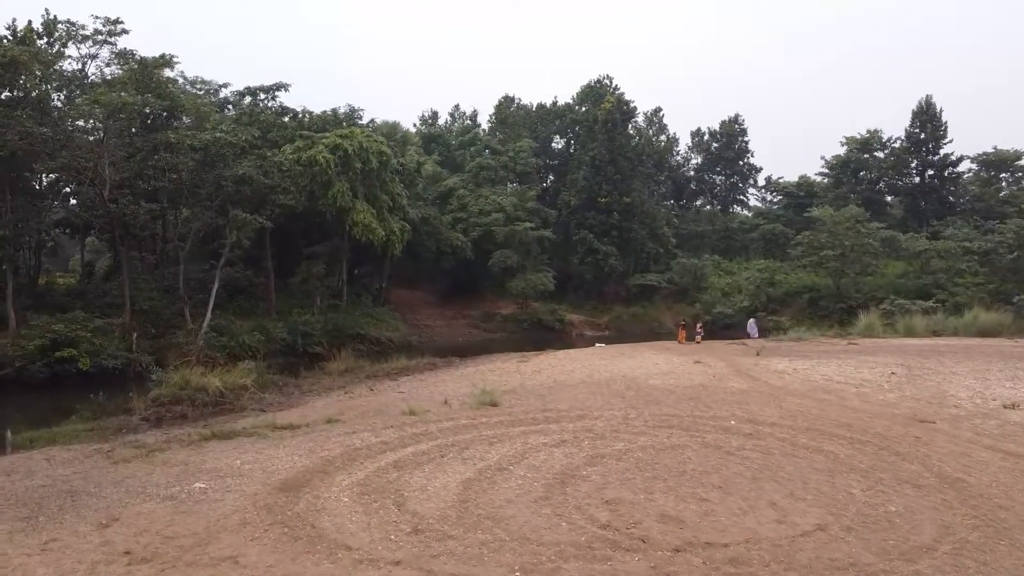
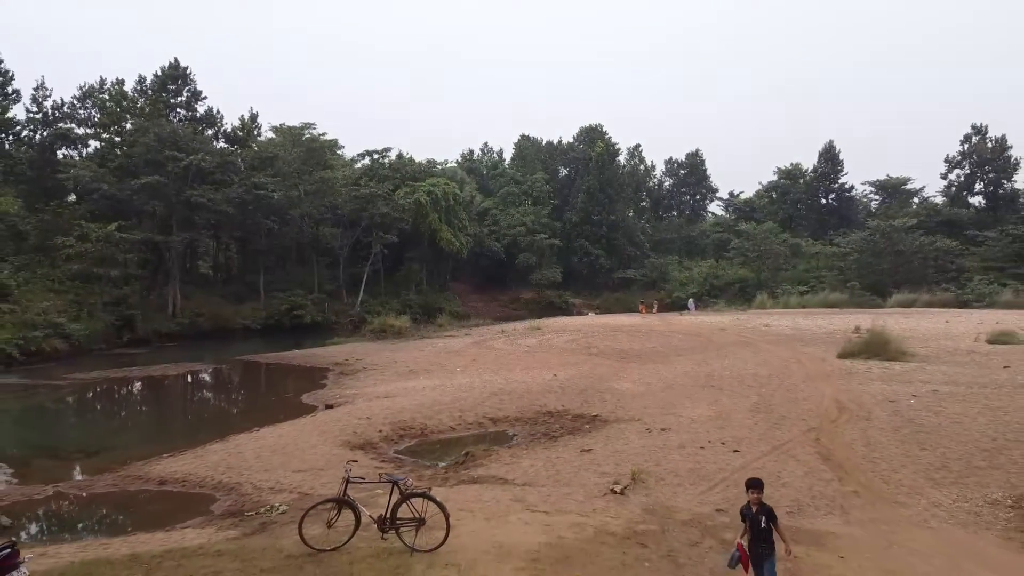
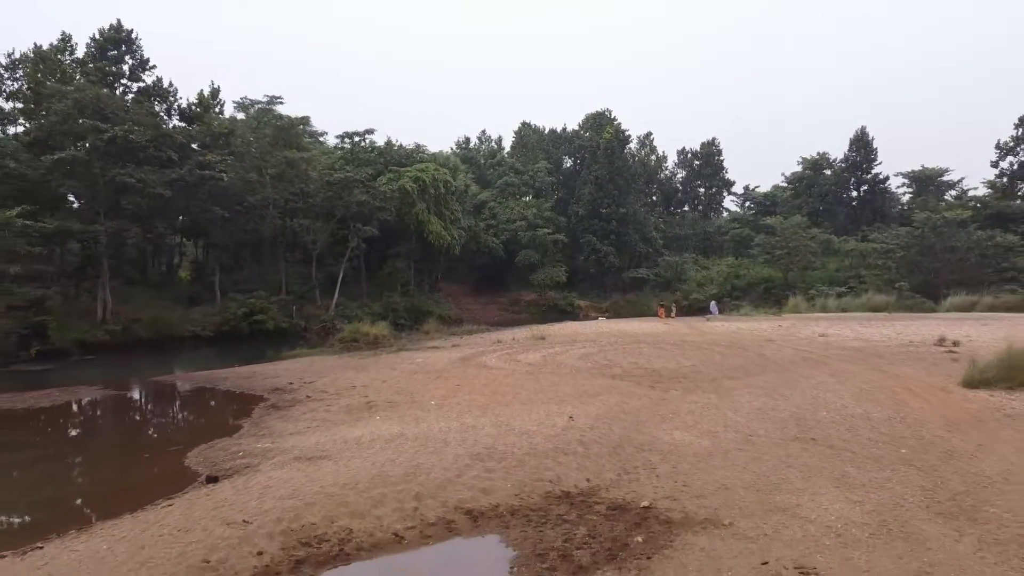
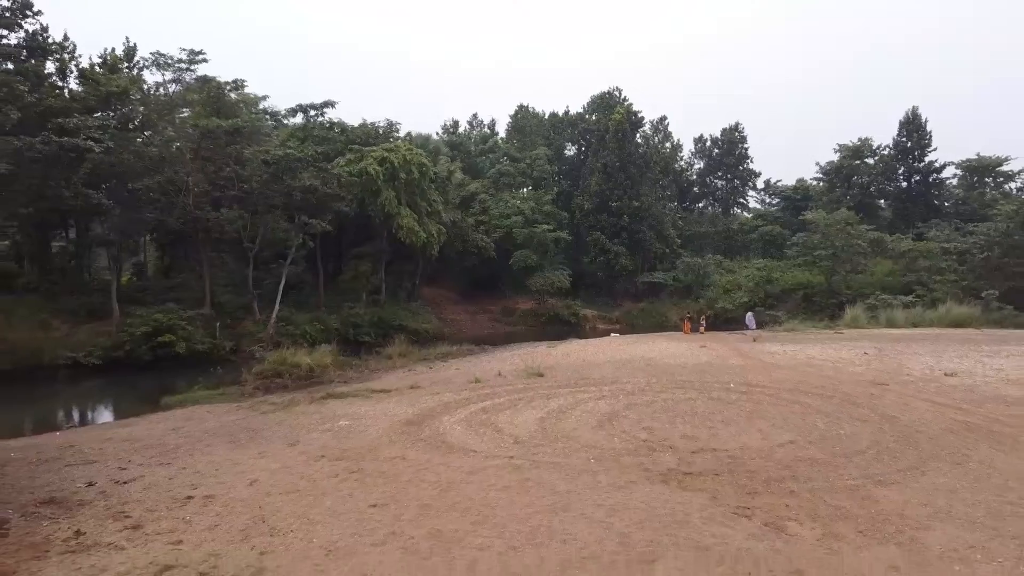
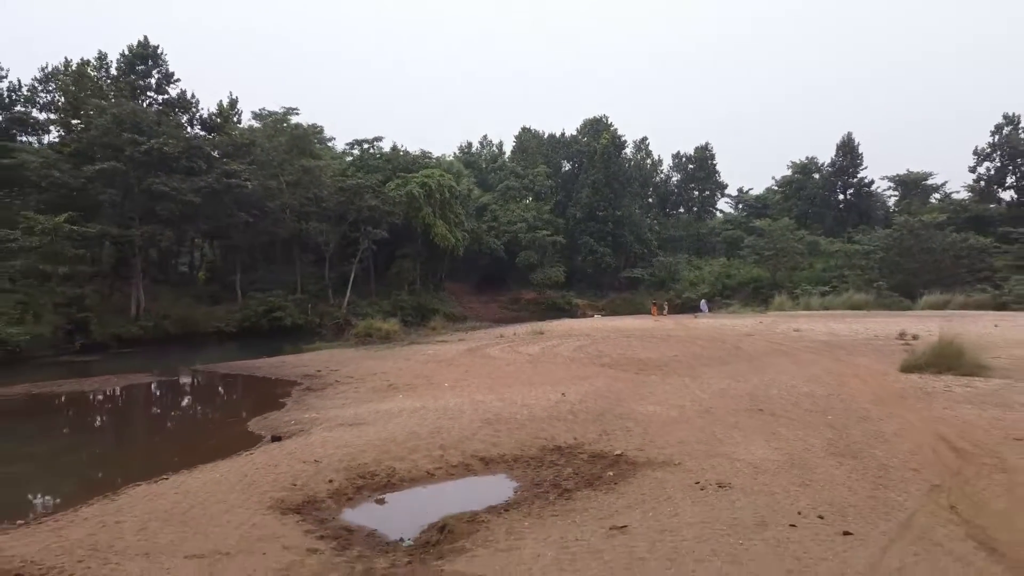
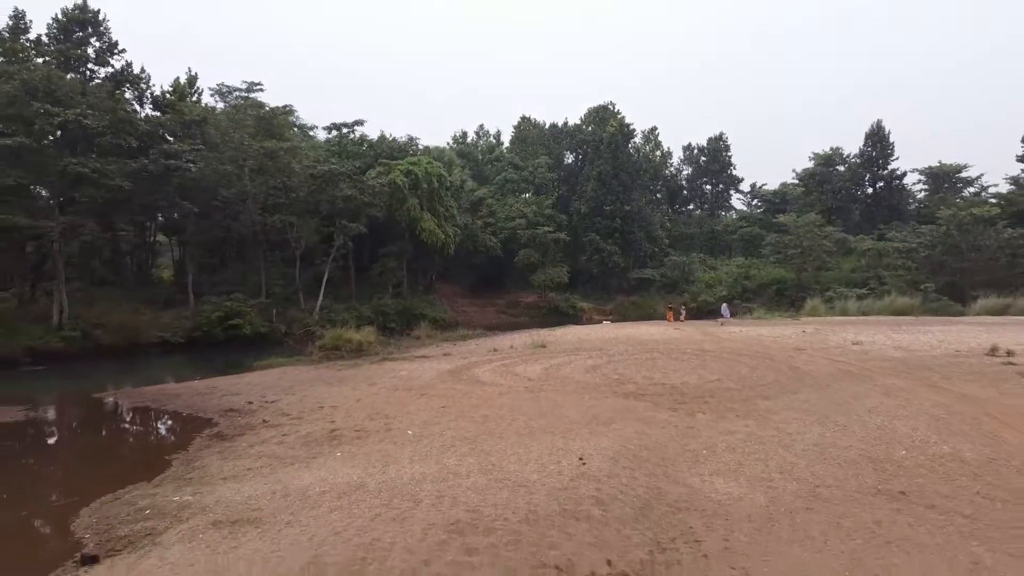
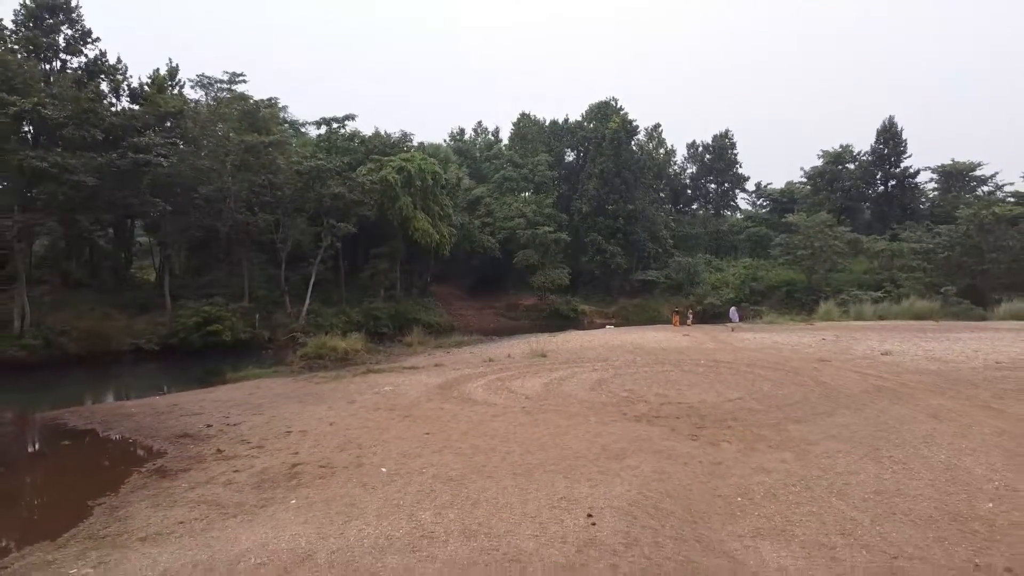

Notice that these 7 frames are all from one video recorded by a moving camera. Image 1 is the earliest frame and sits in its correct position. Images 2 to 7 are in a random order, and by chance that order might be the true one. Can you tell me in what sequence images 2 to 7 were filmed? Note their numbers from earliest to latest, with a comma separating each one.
4, 7, 6, 3, 5, 2
